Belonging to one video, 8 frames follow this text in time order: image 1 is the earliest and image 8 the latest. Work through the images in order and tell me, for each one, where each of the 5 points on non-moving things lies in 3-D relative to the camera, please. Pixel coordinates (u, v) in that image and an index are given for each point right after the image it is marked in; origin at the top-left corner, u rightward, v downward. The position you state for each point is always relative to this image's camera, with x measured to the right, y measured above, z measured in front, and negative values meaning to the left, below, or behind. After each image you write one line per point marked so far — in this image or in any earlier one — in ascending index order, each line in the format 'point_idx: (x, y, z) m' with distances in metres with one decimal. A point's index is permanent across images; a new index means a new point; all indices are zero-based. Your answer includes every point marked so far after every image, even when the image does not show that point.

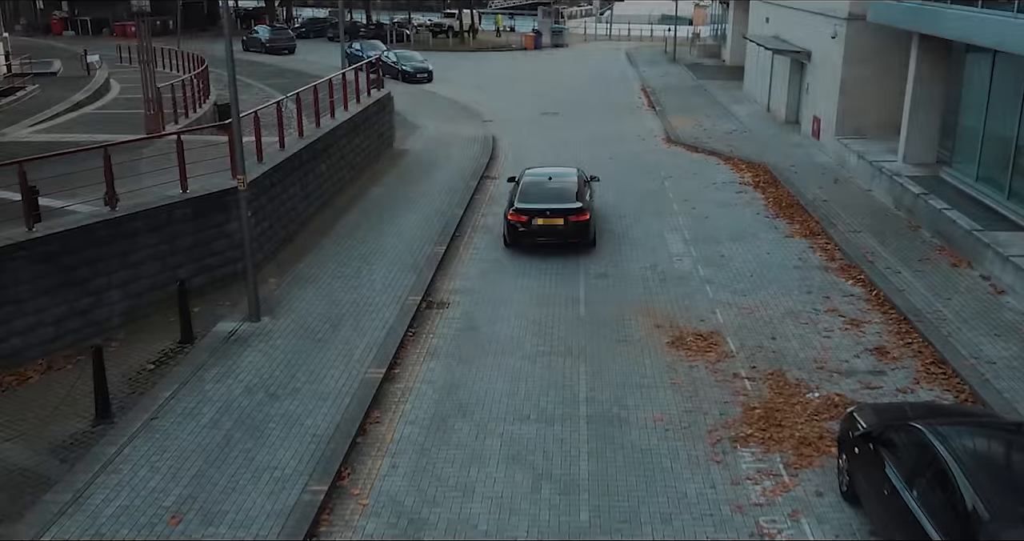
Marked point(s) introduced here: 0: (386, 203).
0: (-3.1, +1.7, +19.5) m
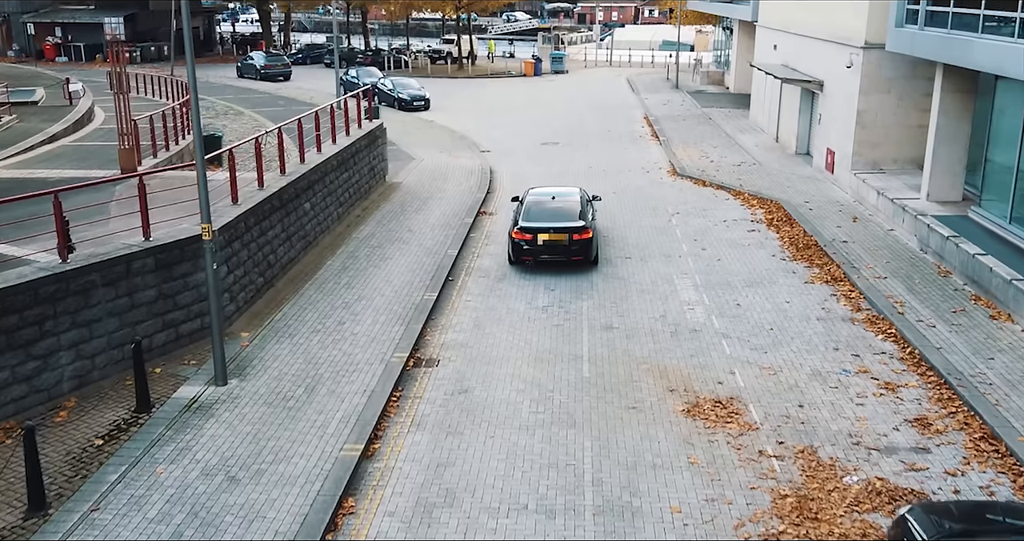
0: (-3.1, +0.7, +18.3) m
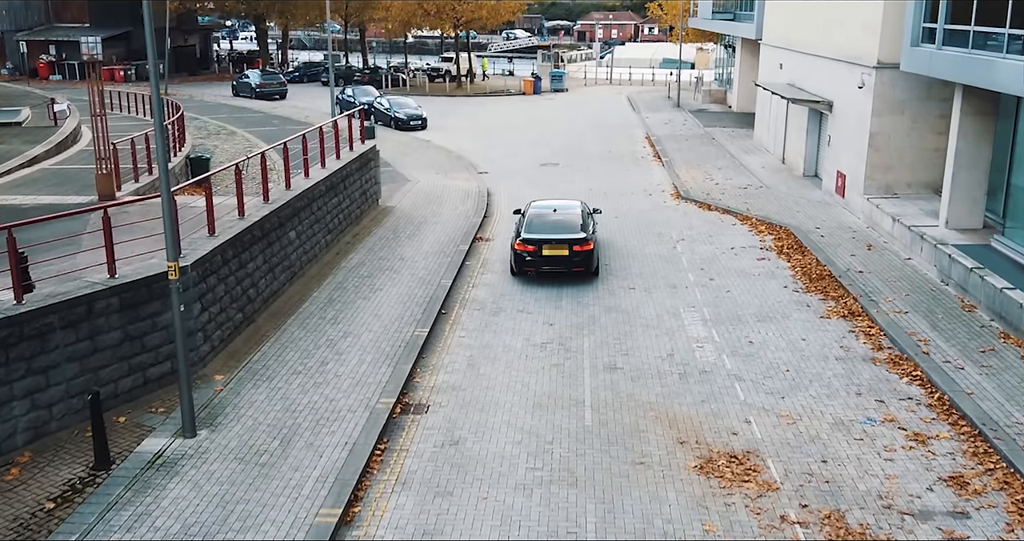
0: (-3.2, 0.0, +17.3) m
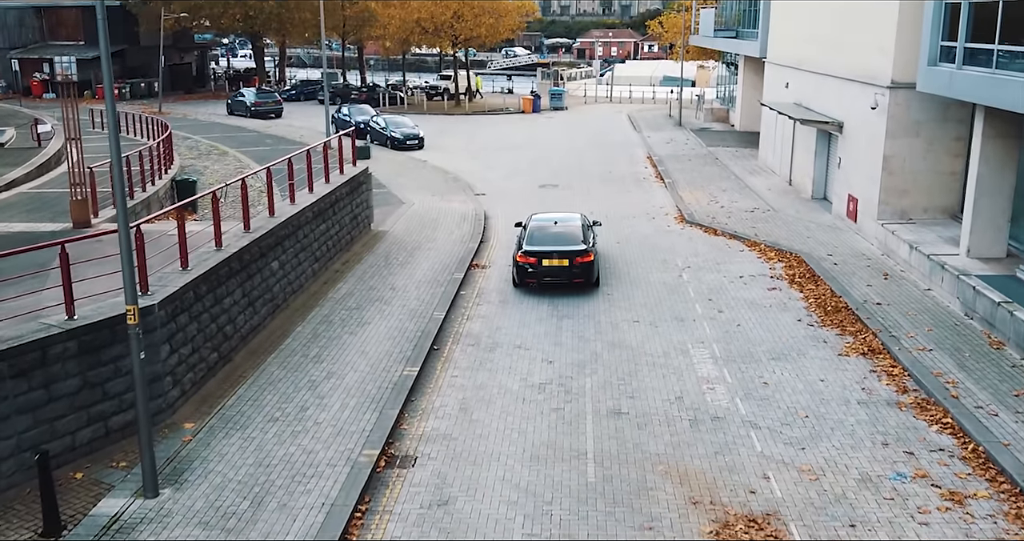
0: (-3.2, -0.7, +16.4) m
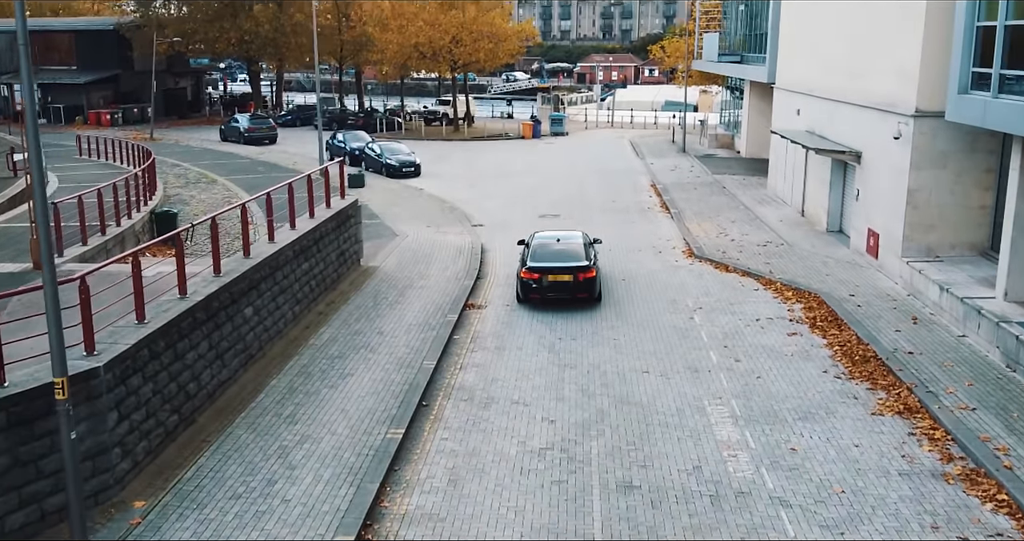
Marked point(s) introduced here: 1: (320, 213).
0: (-3.3, -1.5, +15.0) m
1: (-4.5, +1.4, +18.6) m
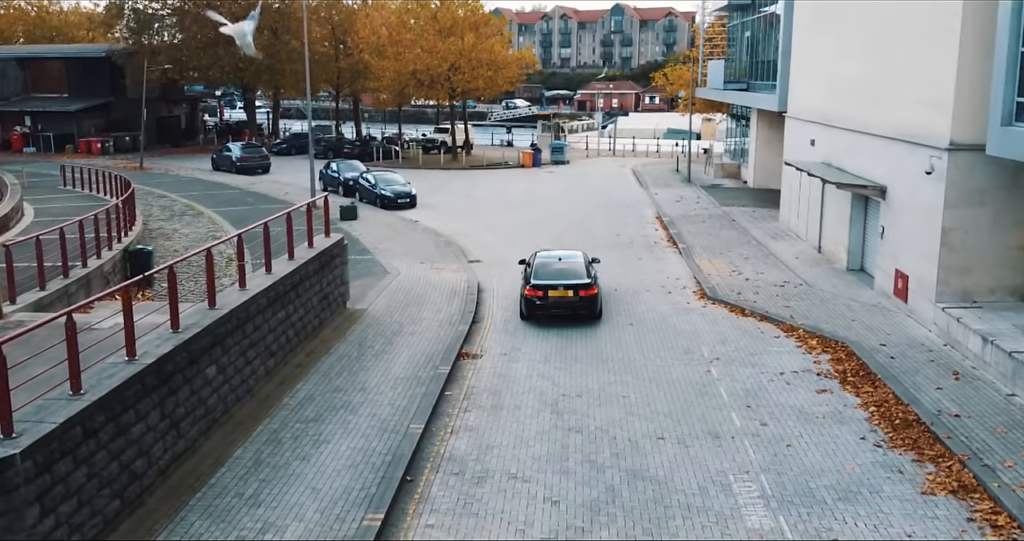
0: (-3.3, -2.4, +13.4) m
1: (-4.5, +0.4, +17.1) m
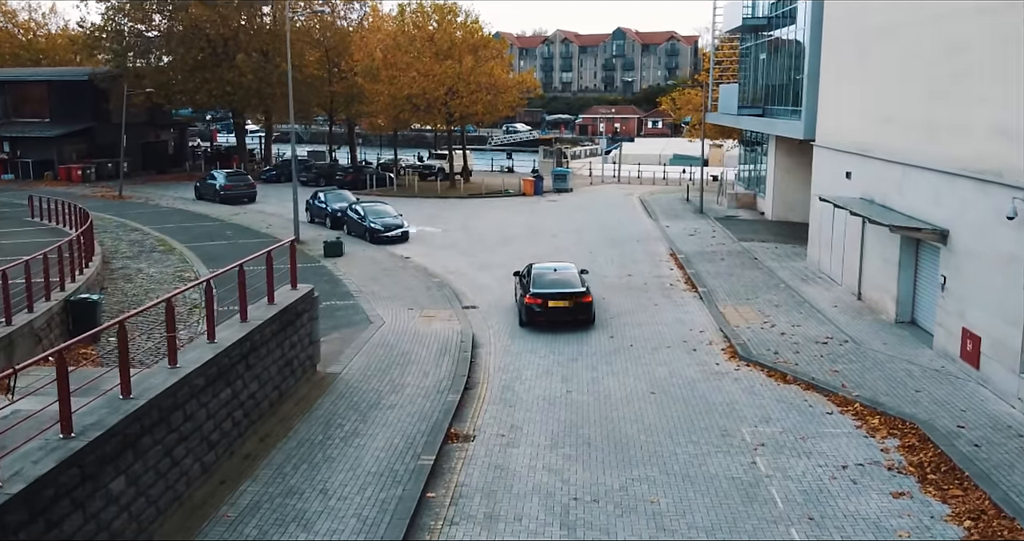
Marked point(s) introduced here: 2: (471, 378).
0: (-3.4, -3.4, +10.5) m
1: (-4.5, -0.7, +14.3) m
2: (-0.9, -2.4, +16.7) m
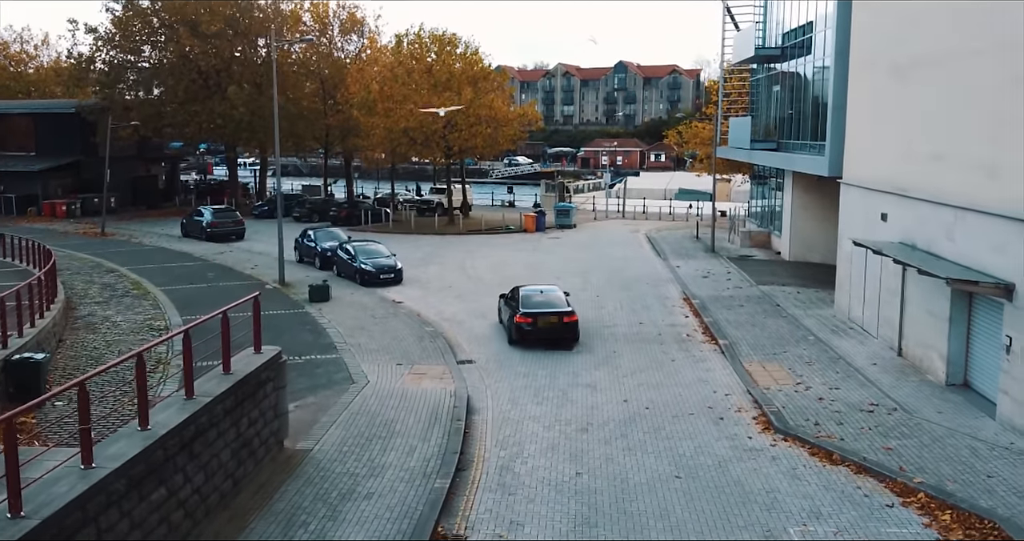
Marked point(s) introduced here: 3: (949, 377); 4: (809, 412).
0: (-3.4, -4.2, +8.2) m
1: (-4.5, -1.7, +12.0) m
2: (-0.9, -3.4, +14.4) m
3: (+9.3, -2.2, +16.9) m
4: (+5.8, -2.8, +15.8) m
